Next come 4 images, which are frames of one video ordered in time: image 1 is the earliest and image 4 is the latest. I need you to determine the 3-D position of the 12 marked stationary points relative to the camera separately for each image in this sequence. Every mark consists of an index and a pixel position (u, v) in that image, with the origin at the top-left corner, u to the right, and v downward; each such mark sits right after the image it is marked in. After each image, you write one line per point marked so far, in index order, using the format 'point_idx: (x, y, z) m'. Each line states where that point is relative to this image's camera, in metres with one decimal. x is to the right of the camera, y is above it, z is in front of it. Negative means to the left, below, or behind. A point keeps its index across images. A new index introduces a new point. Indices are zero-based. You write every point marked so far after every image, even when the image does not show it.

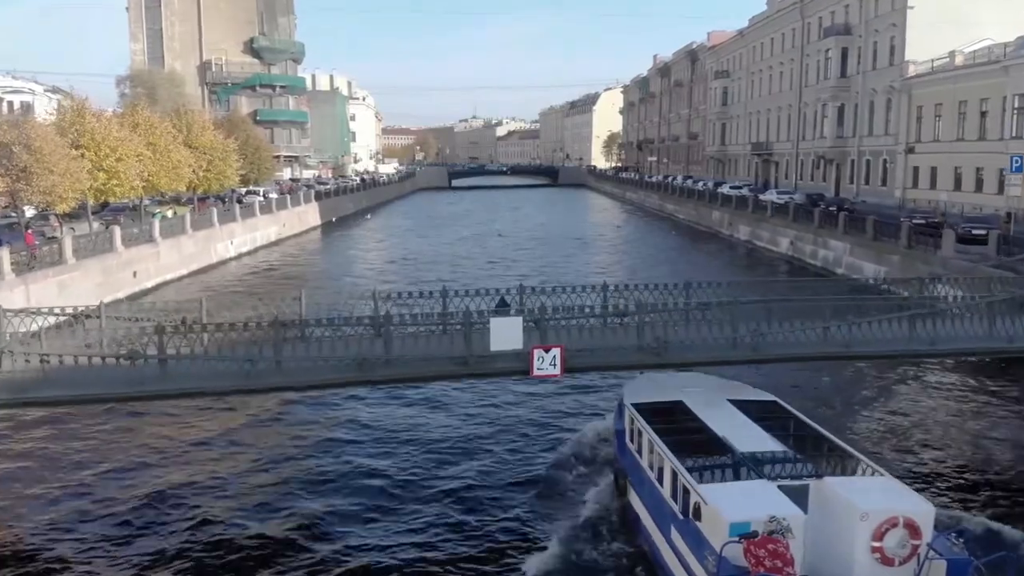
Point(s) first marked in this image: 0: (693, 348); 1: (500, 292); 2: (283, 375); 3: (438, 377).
0: (+2.3, -0.8, +10.9) m
1: (-0.2, -0.1, +12.5) m
2: (-2.5, -1.0, +10.0) m
3: (-0.8, -1.0, +10.2) m
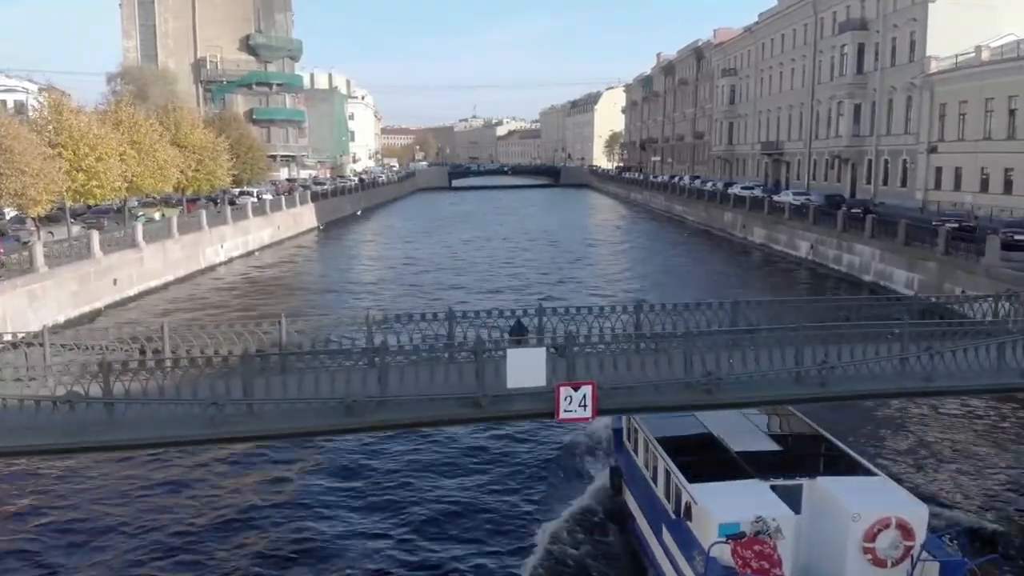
0: (+2.5, -1.0, +9.2) m
1: (0.0, -0.3, +10.7) m
2: (-2.3, -1.2, +8.2) m
3: (-0.6, -1.3, +8.4) m
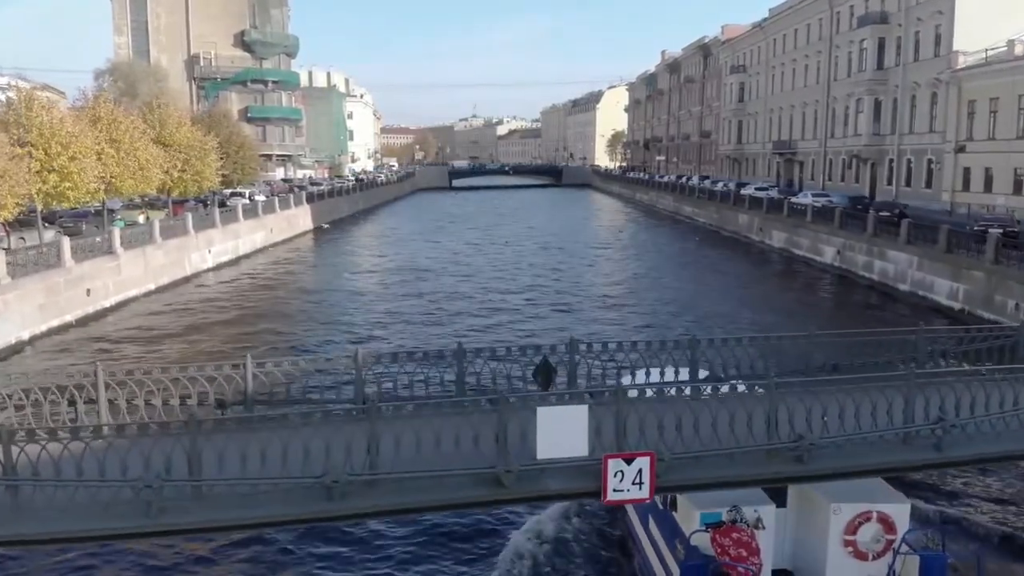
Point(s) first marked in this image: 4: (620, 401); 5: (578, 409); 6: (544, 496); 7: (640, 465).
0: (+2.7, -1.3, +7.2) m
1: (+0.2, -0.6, +8.7) m
2: (-2.1, -1.5, +6.2) m
3: (-0.4, -1.5, +6.4) m
4: (+0.8, -0.8, +6.5) m
5: (+0.5, -0.9, +6.4) m
6: (+0.2, -1.5, +6.4) m
7: (+0.9, -1.2, +6.4) m
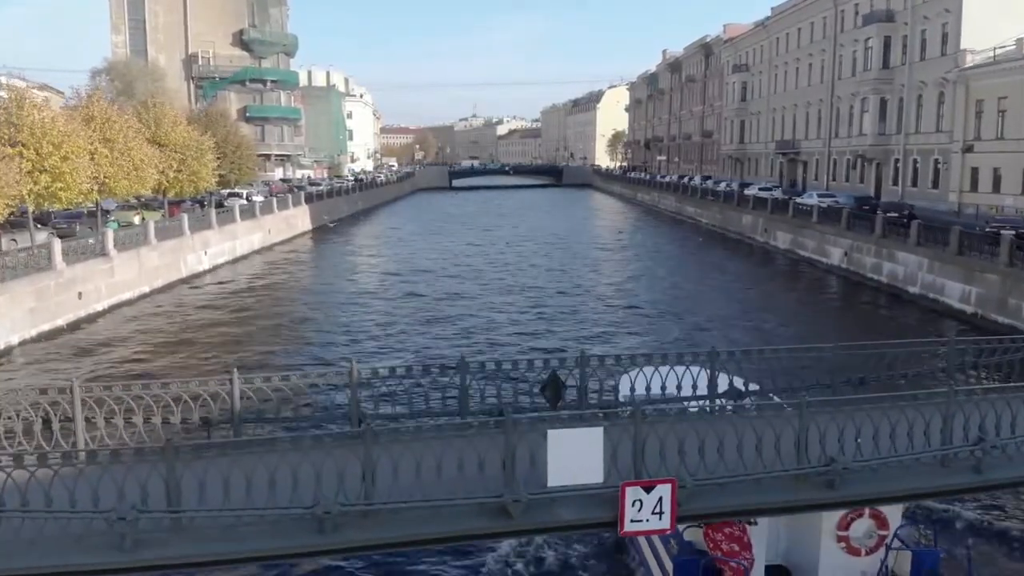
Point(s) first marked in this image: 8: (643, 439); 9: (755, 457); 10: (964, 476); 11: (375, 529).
0: (+2.8, -1.4, +6.6) m
1: (+0.3, -0.7, +8.2) m
2: (-2.0, -1.6, +5.7) m
3: (-0.3, -1.6, +5.9) m
4: (+0.8, -0.9, +6.0) m
5: (+0.5, -0.9, +5.9) m
6: (+0.3, -1.6, +5.9) m
7: (+1.0, -1.3, +5.8) m
8: (+0.9, -1.0, +6.1) m
9: (+1.7, -1.2, +6.5) m
10: (+3.4, -1.4, +6.7) m
11: (-0.9, -1.5, +5.8) m
